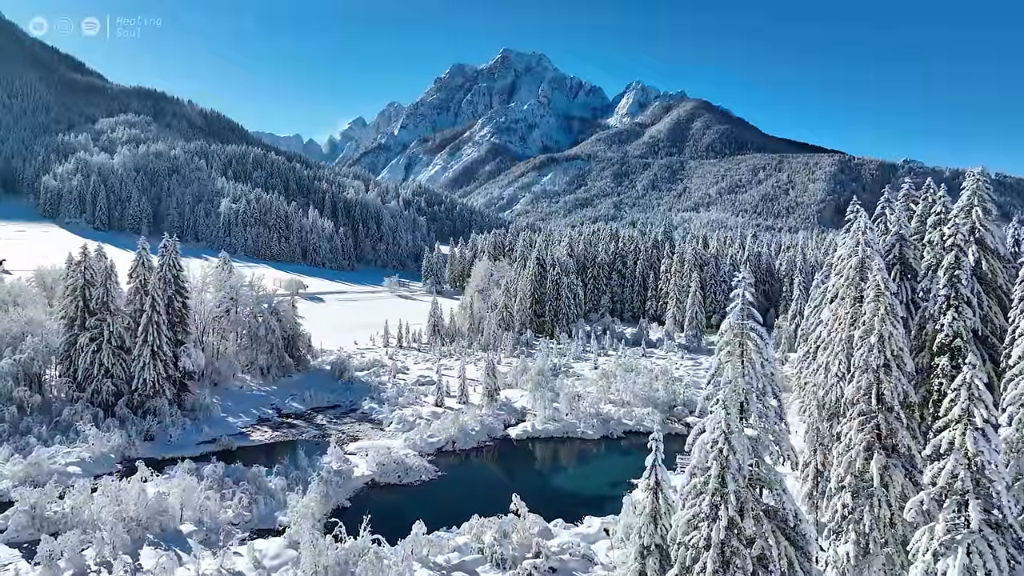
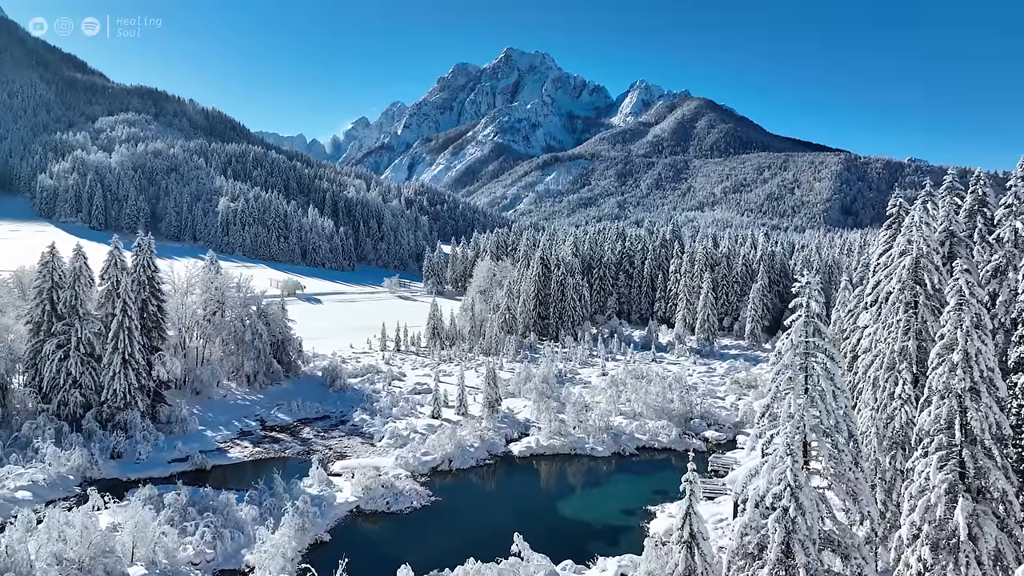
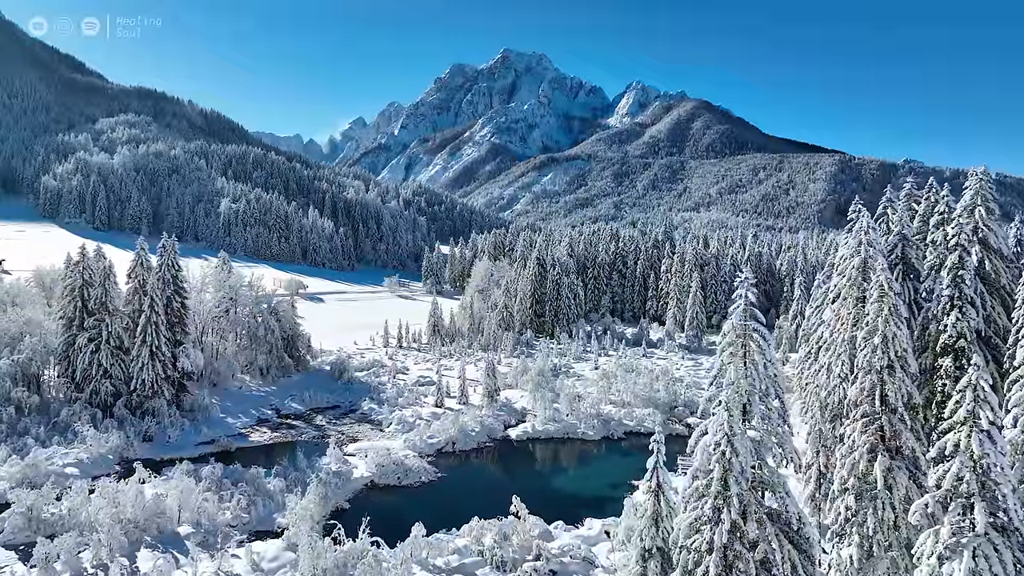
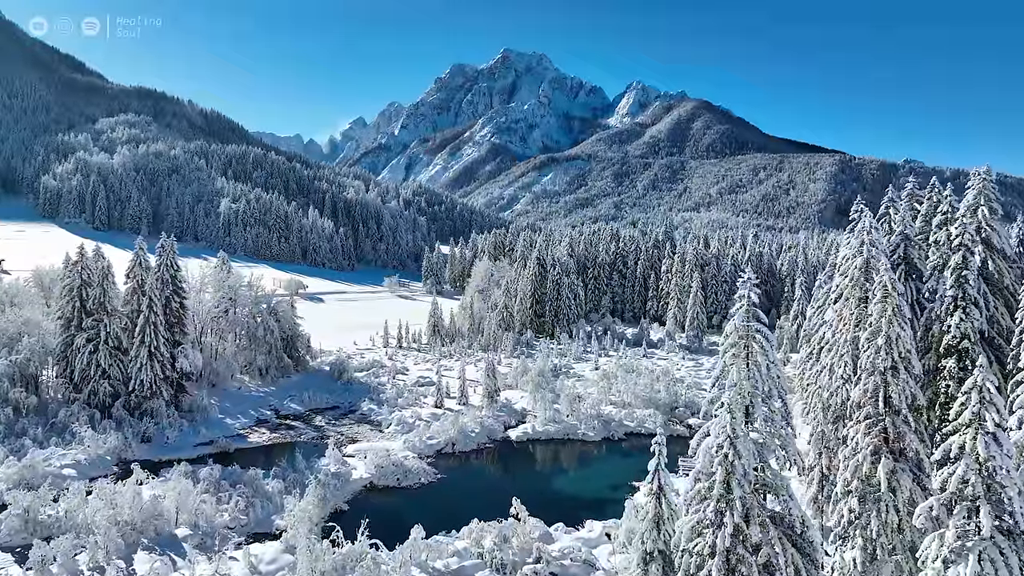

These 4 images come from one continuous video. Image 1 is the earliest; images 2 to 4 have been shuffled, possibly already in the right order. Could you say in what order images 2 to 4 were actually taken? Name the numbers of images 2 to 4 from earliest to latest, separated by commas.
3, 4, 2
